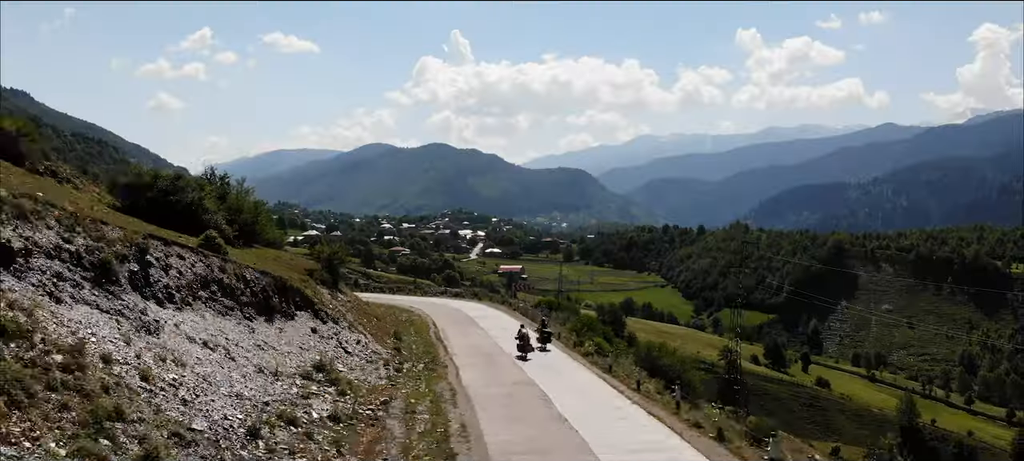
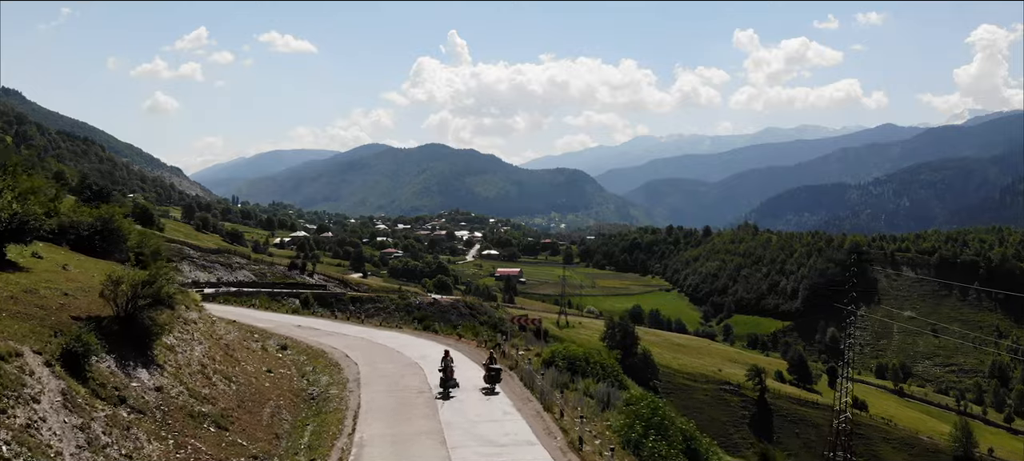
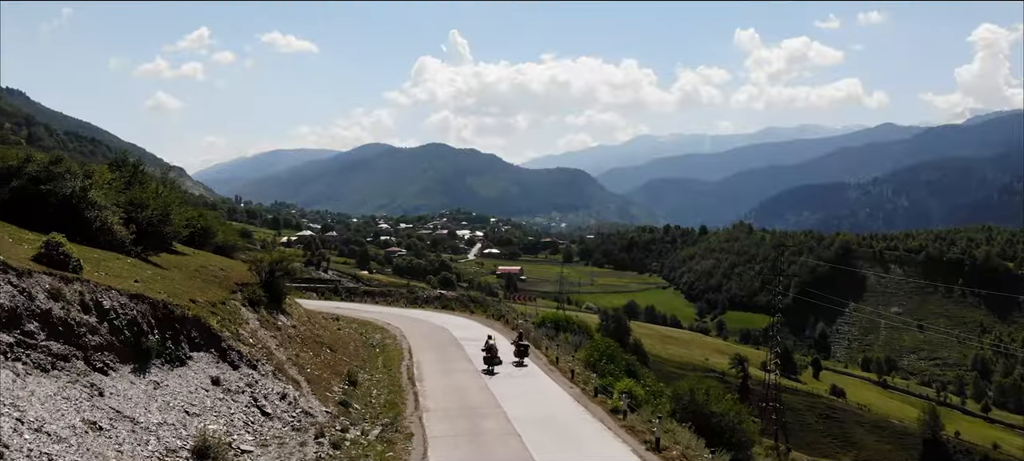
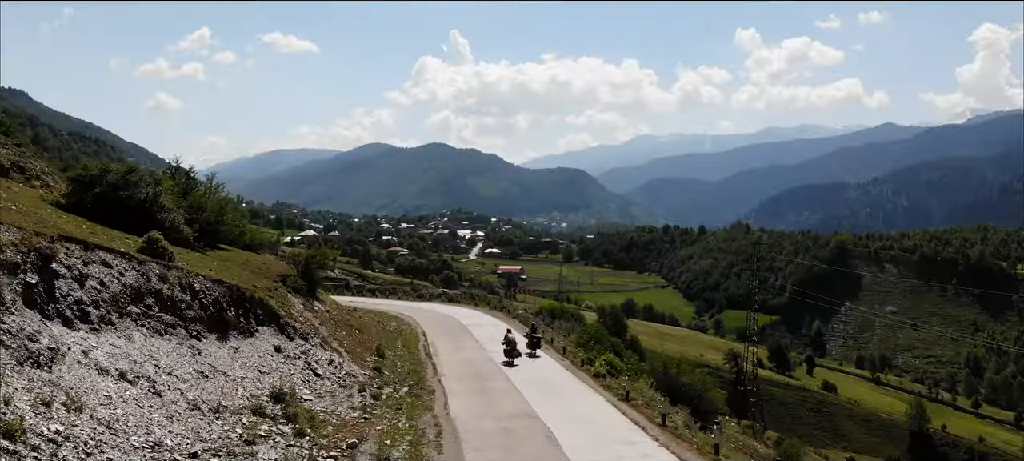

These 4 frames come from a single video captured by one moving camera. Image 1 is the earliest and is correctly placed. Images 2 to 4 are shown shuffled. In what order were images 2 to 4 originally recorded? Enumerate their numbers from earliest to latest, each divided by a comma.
4, 3, 2
